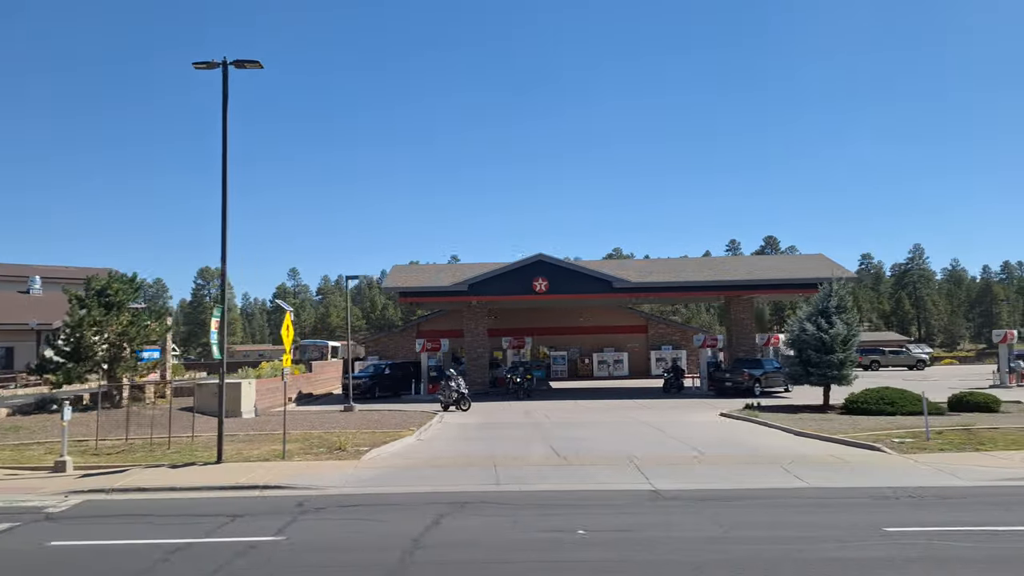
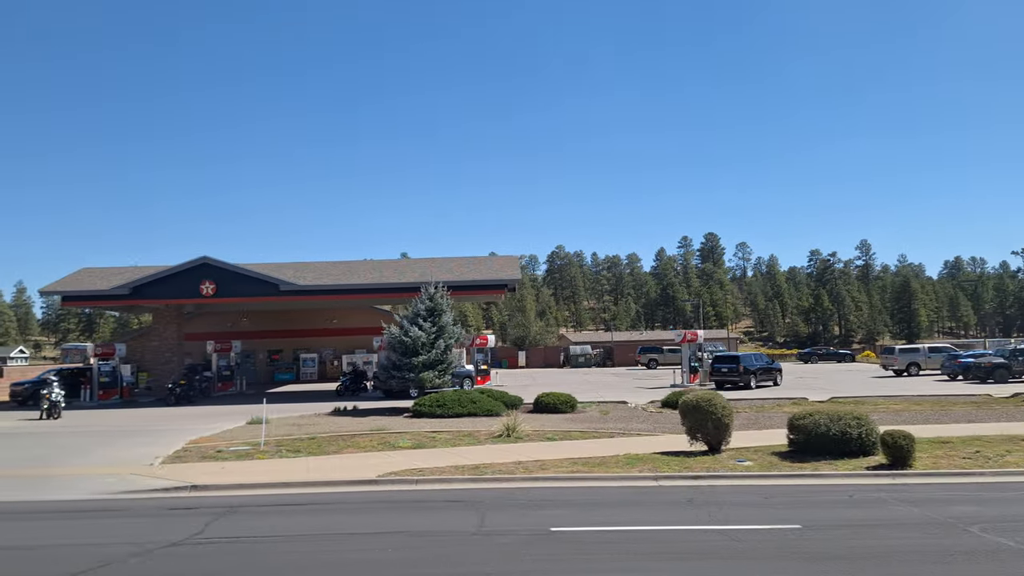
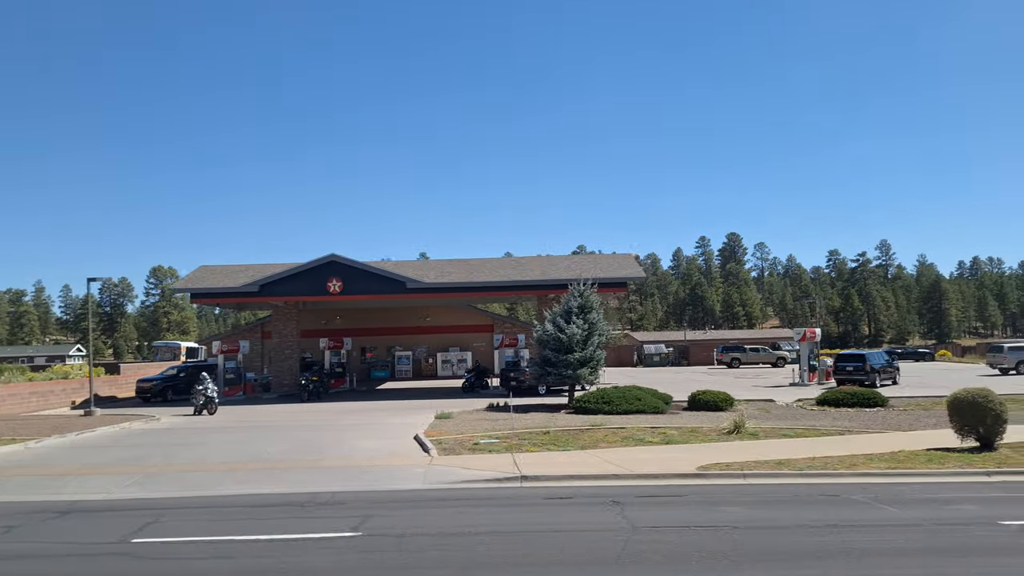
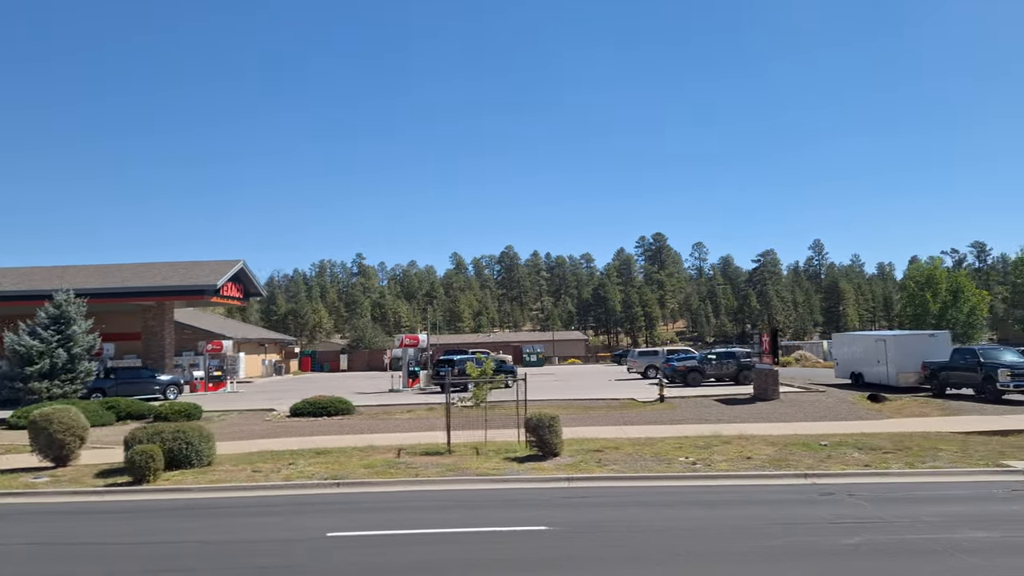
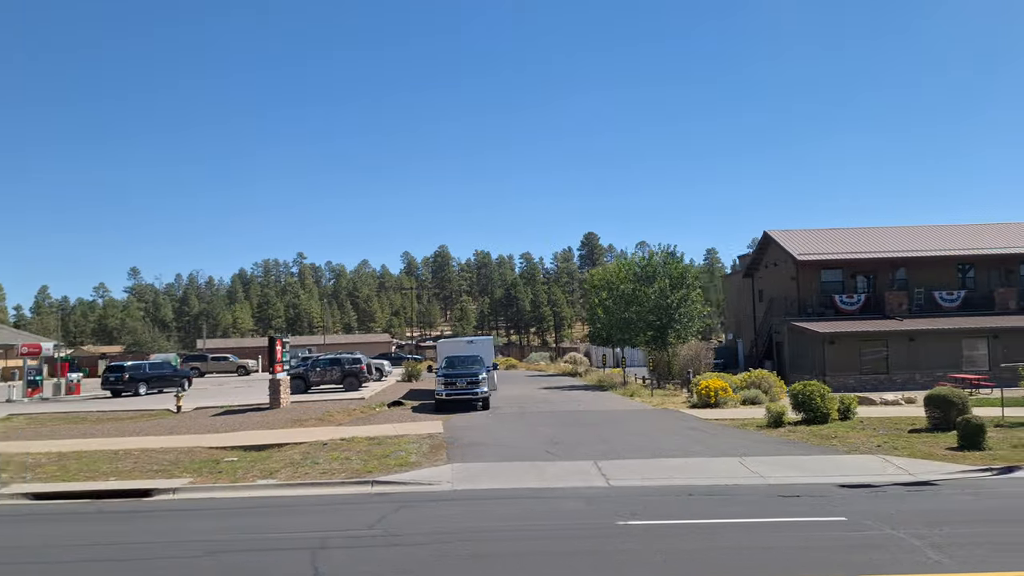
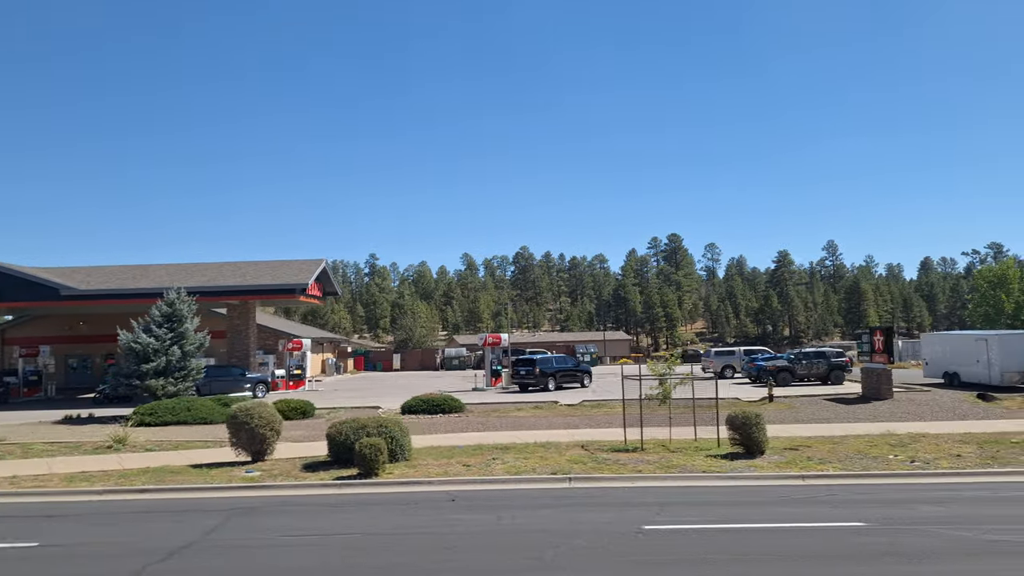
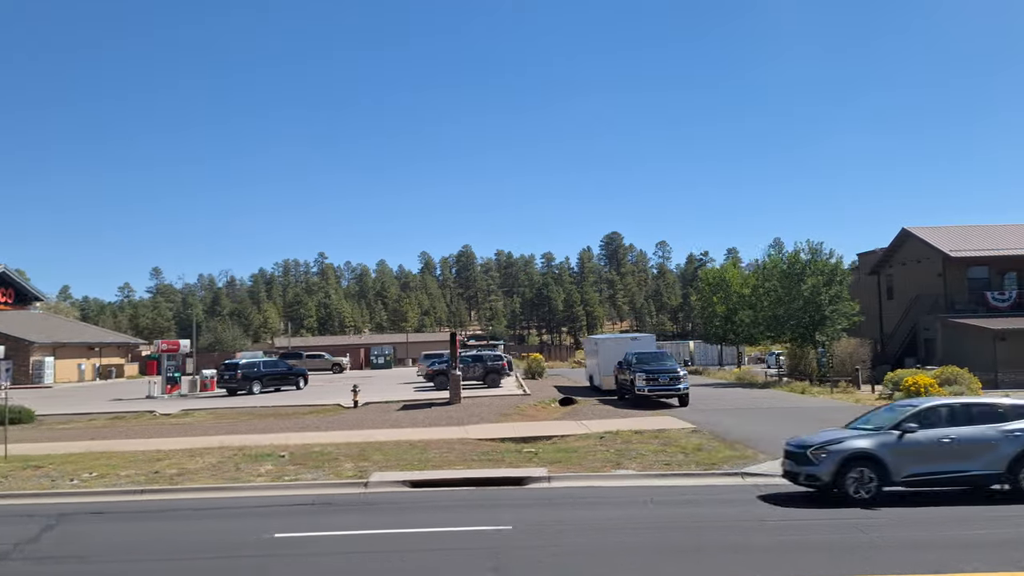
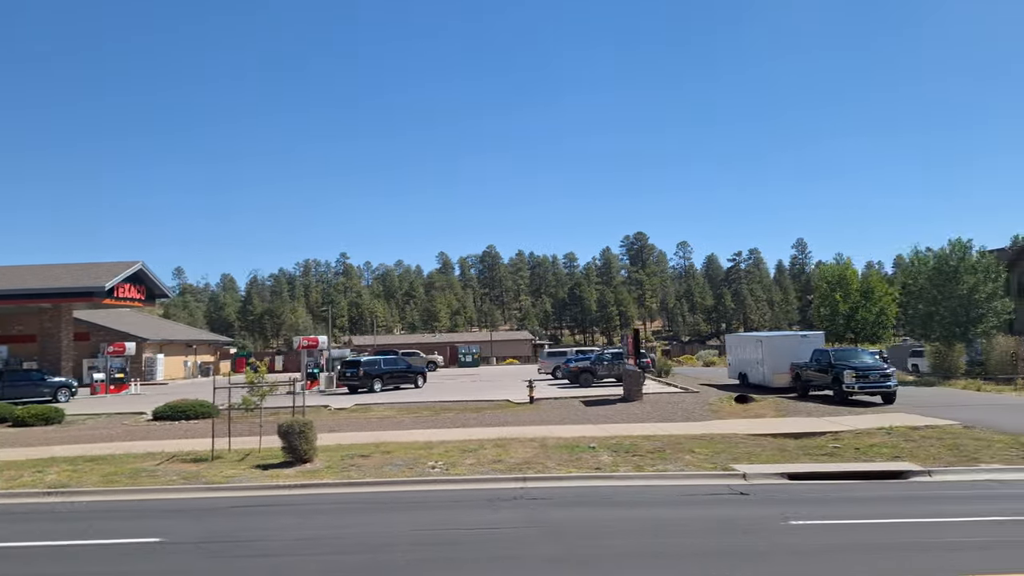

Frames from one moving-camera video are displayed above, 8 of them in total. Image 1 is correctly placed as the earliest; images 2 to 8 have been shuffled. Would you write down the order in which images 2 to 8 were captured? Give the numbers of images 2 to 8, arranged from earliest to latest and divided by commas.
3, 2, 6, 4, 8, 7, 5
